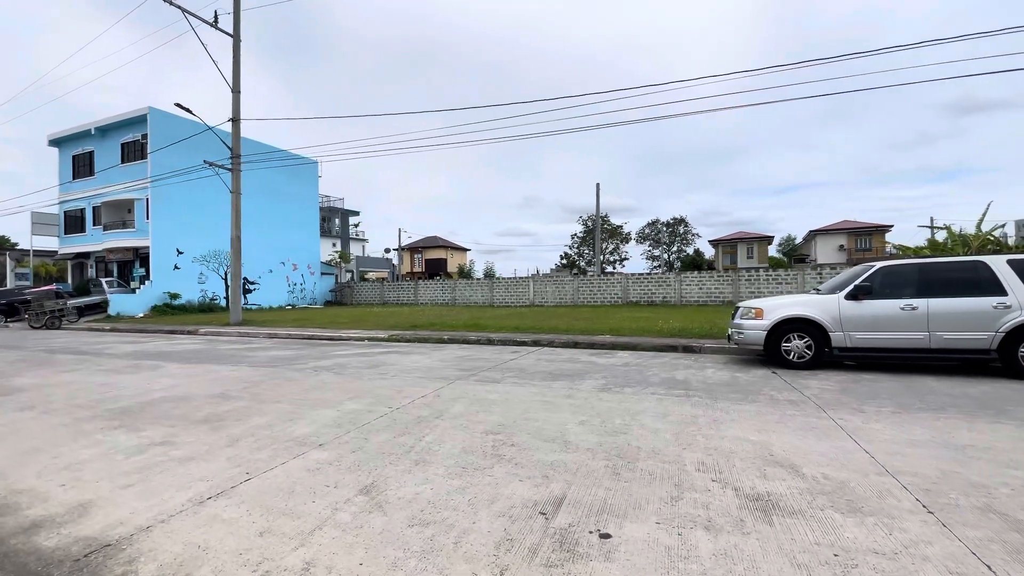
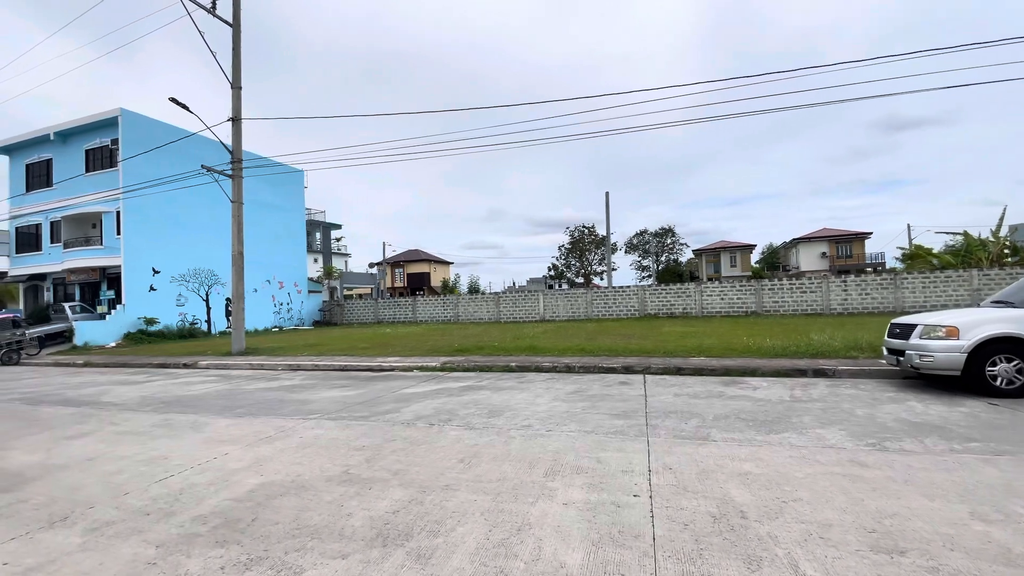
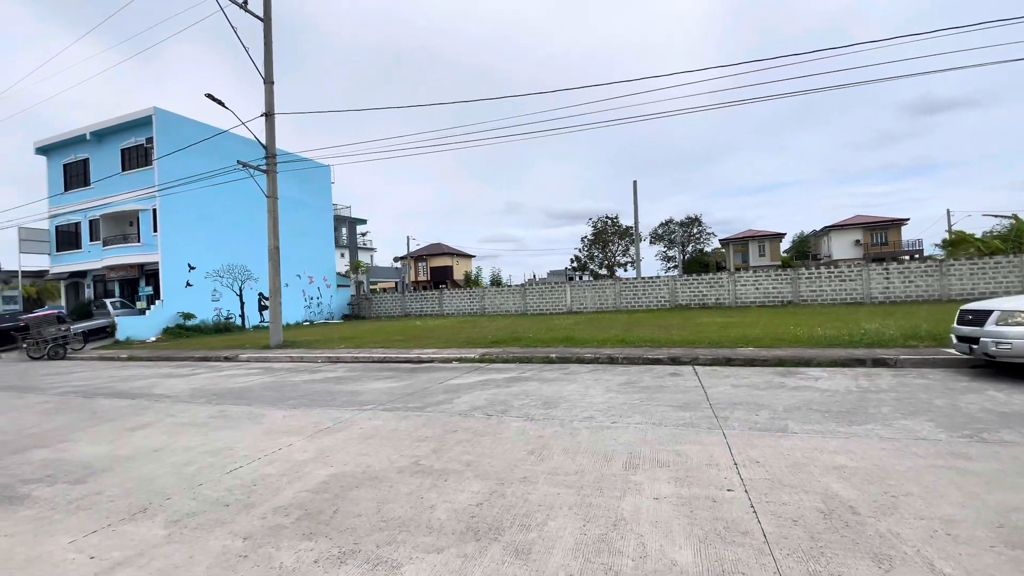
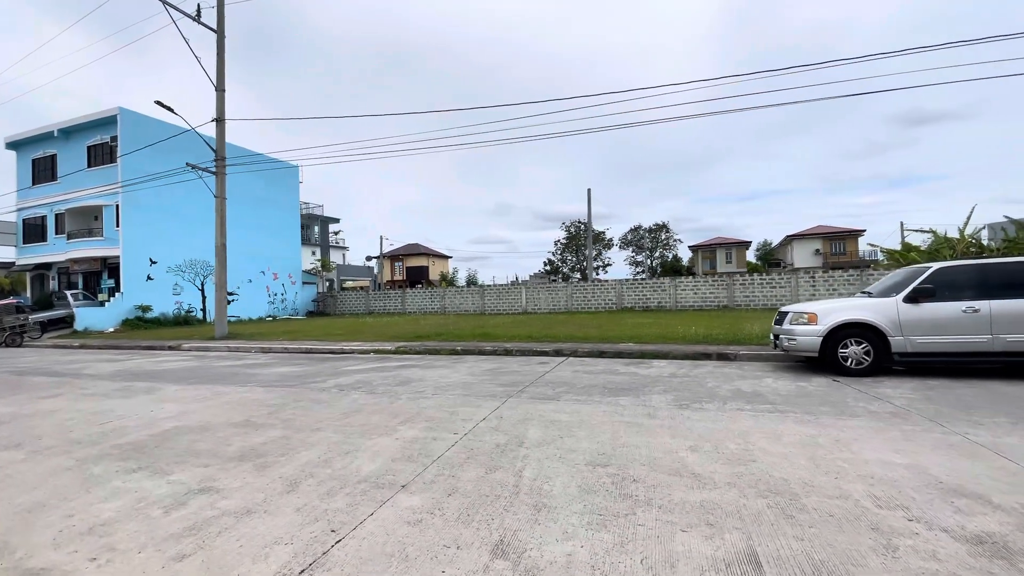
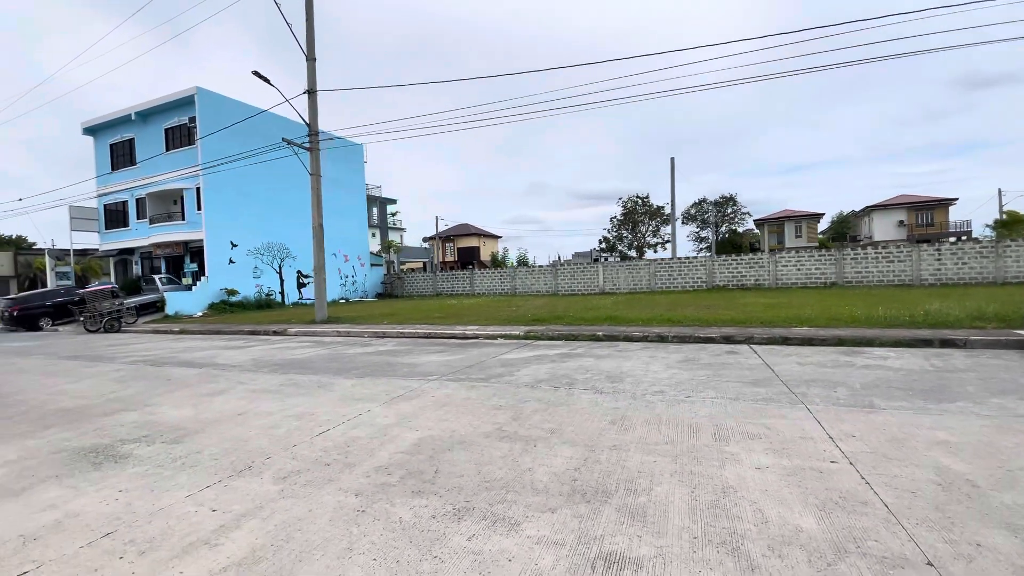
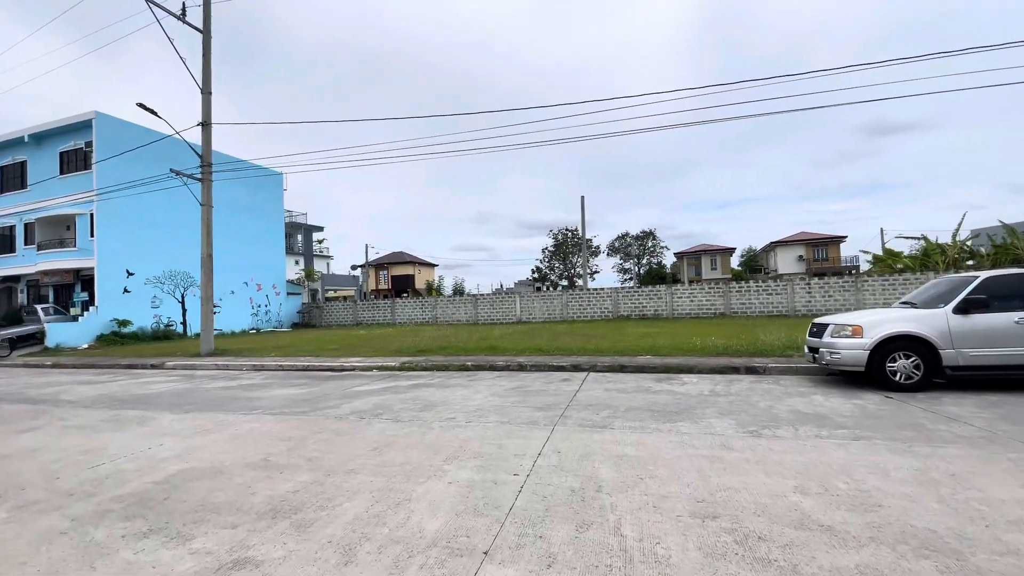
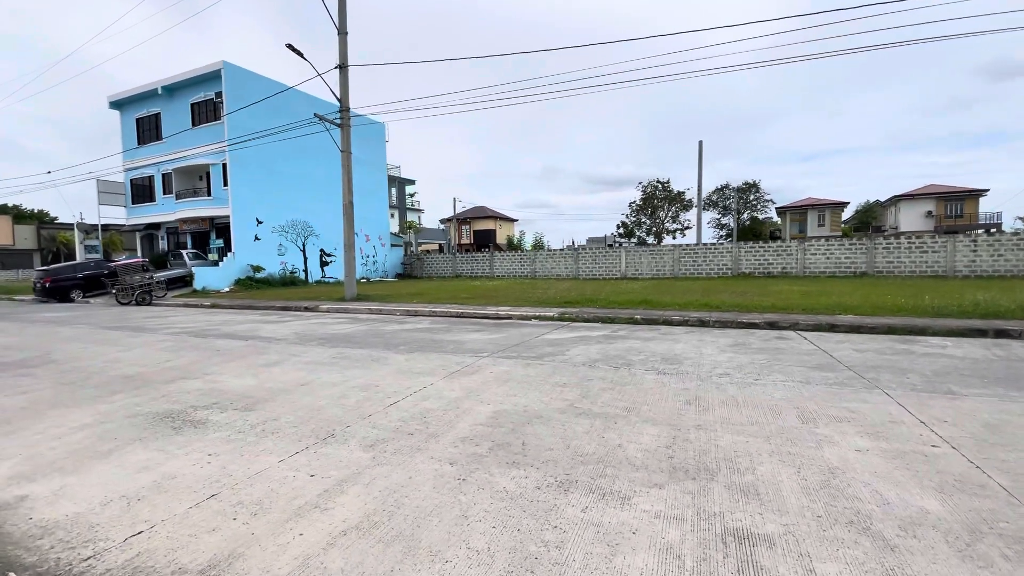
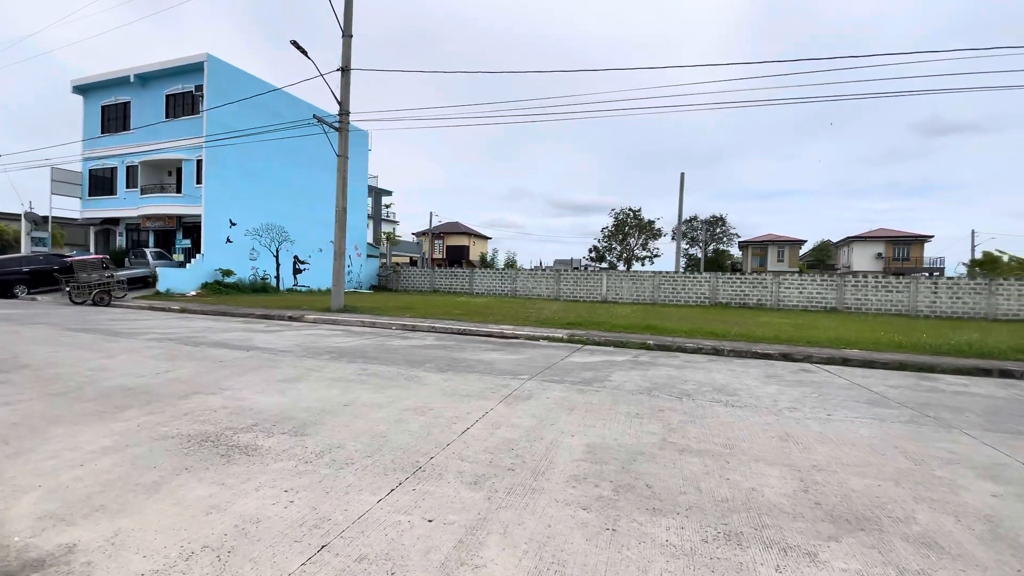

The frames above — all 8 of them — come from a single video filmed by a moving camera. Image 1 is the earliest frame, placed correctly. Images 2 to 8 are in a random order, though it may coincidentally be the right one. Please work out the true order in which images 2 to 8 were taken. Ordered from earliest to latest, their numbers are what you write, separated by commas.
4, 6, 2, 3, 5, 7, 8
